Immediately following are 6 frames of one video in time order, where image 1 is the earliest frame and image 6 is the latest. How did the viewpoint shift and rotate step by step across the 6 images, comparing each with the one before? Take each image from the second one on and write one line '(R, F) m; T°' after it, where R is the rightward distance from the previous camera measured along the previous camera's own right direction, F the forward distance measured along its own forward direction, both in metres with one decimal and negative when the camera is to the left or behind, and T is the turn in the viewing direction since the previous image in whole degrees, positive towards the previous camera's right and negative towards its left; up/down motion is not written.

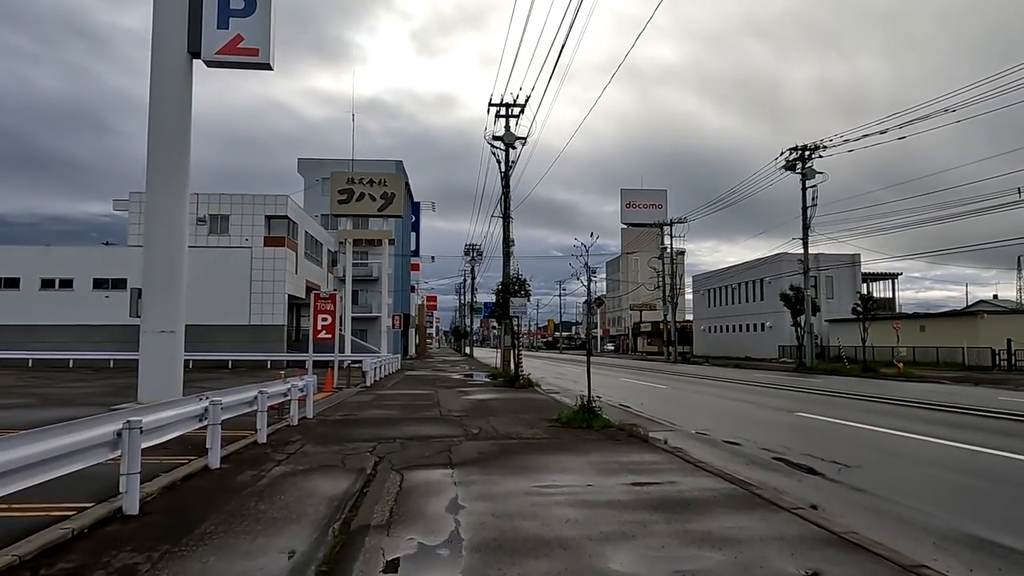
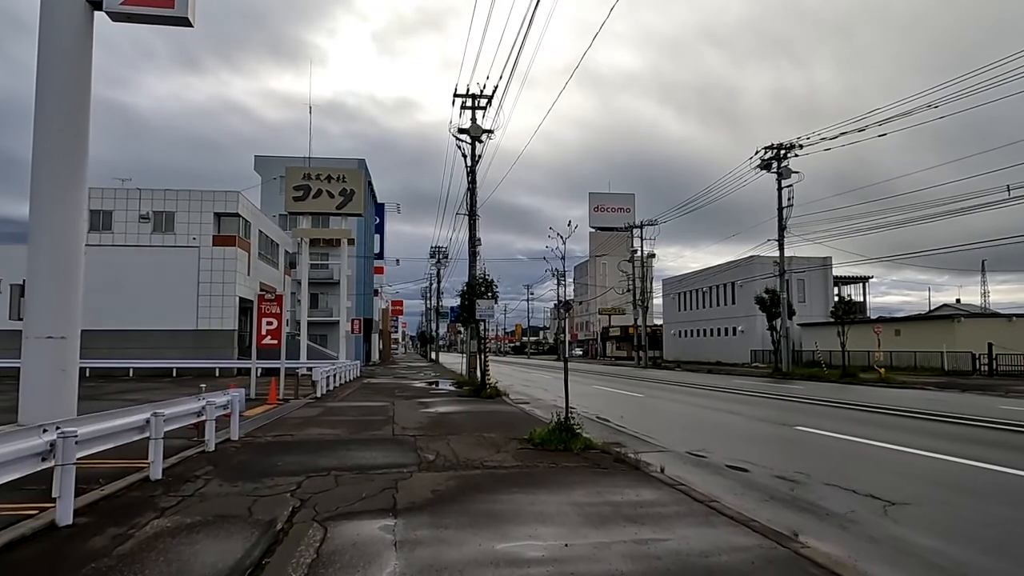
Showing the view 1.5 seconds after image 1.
(0.0, +1.9) m; +3°
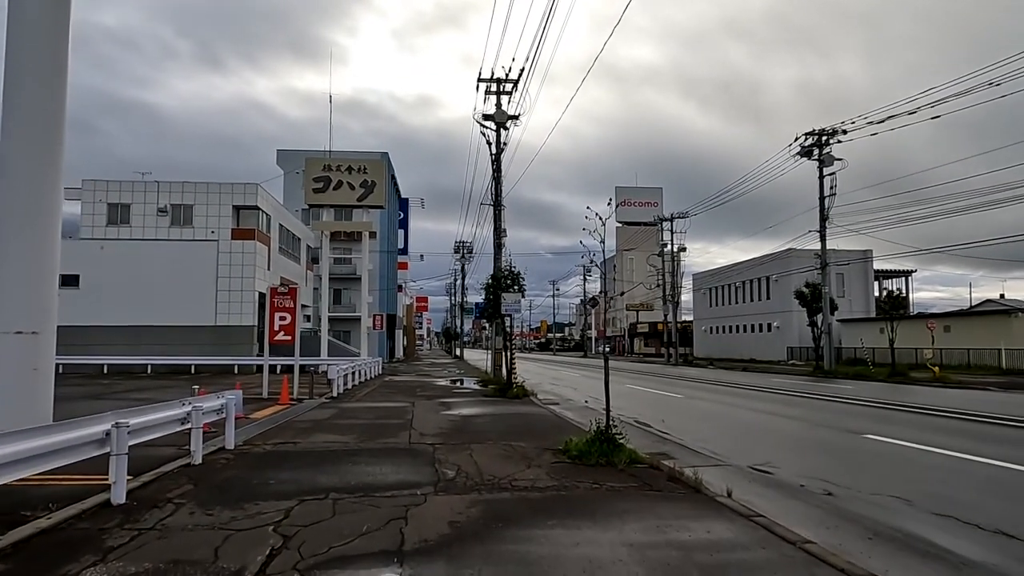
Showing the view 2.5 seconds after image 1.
(-0.1, +1.4) m; -2°
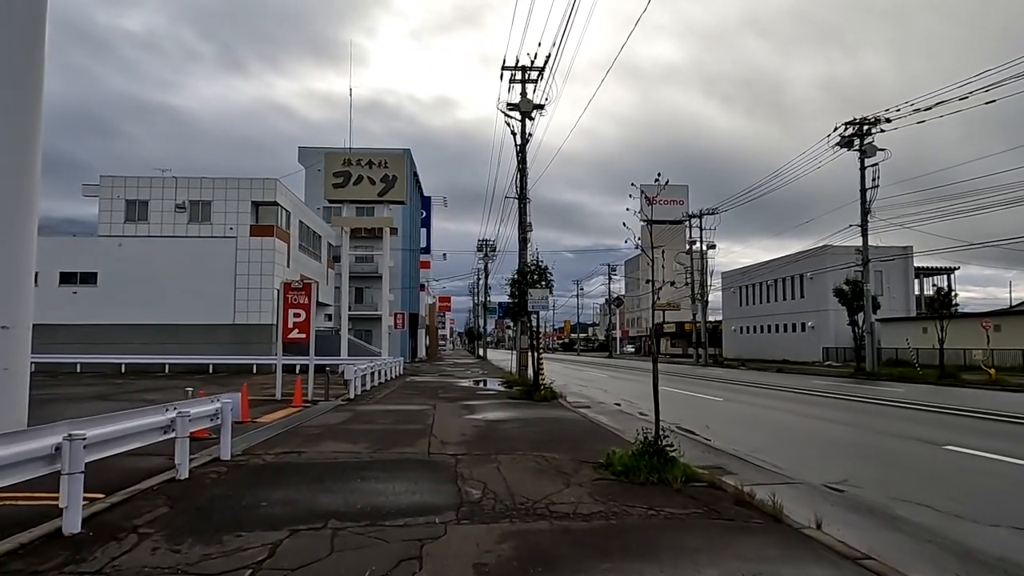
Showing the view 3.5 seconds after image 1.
(-0.1, +1.2) m; -2°
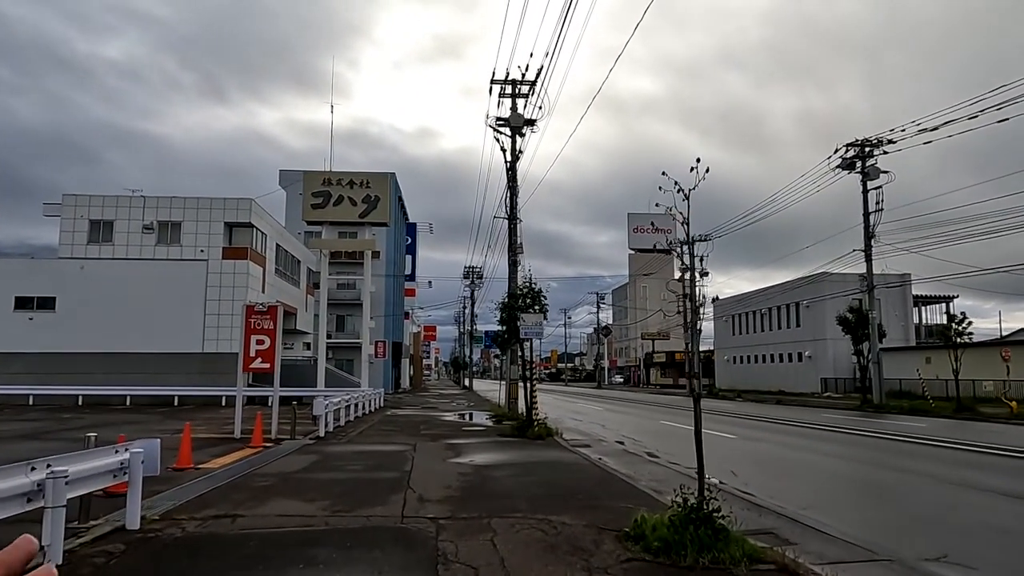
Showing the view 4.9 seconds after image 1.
(-0.1, +1.9) m; +1°
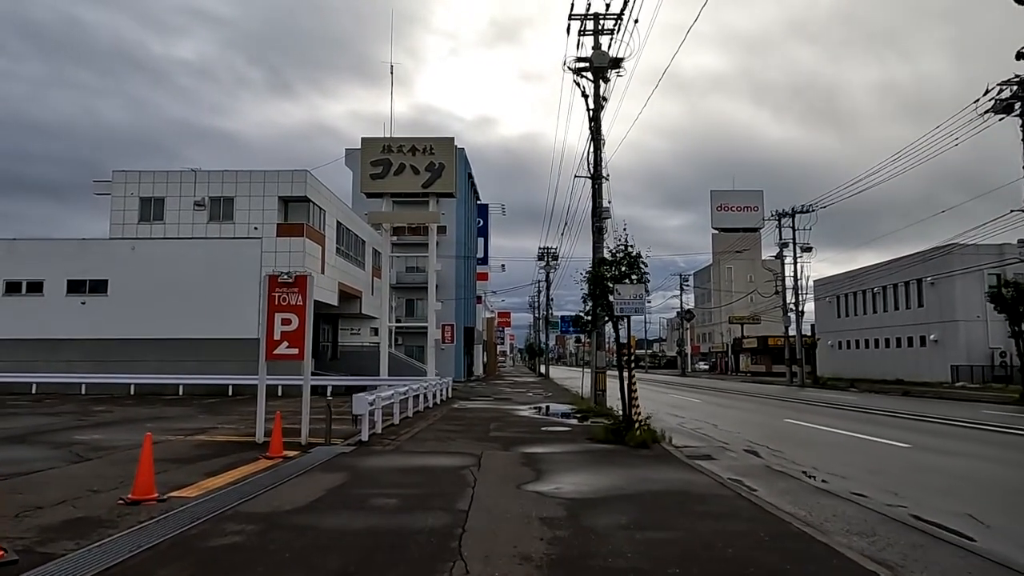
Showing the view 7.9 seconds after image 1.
(-0.4, +3.9) m; -6°
